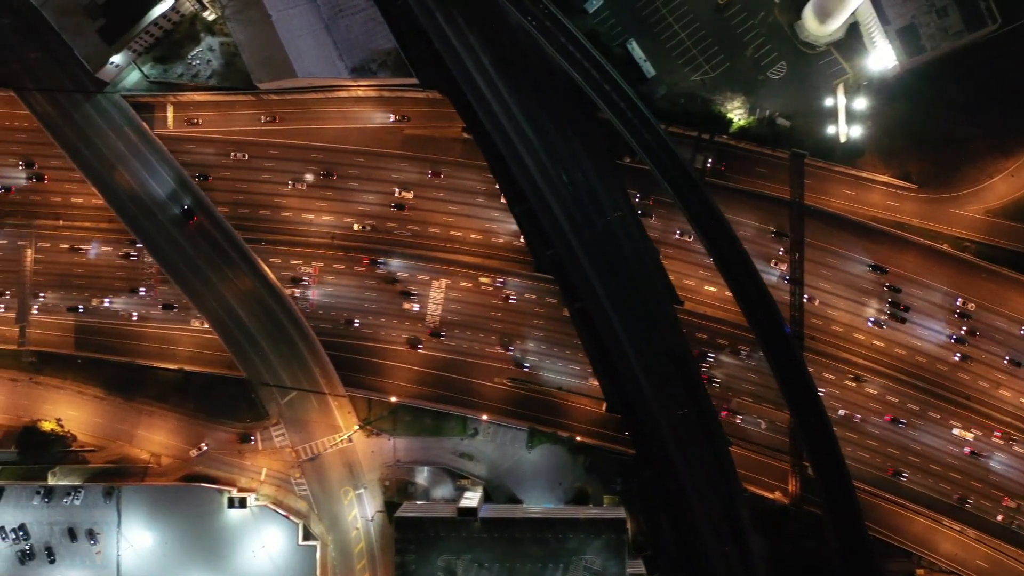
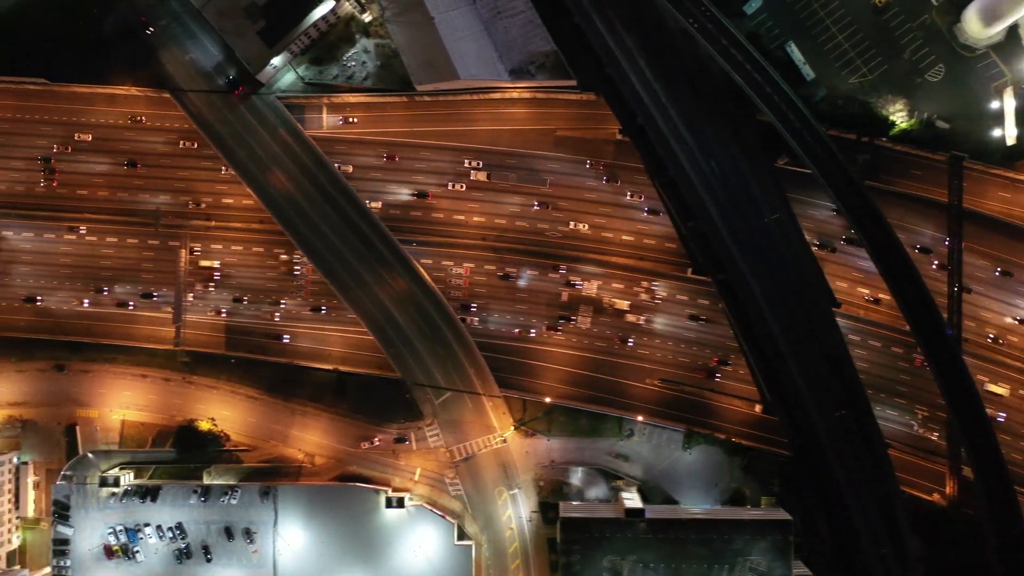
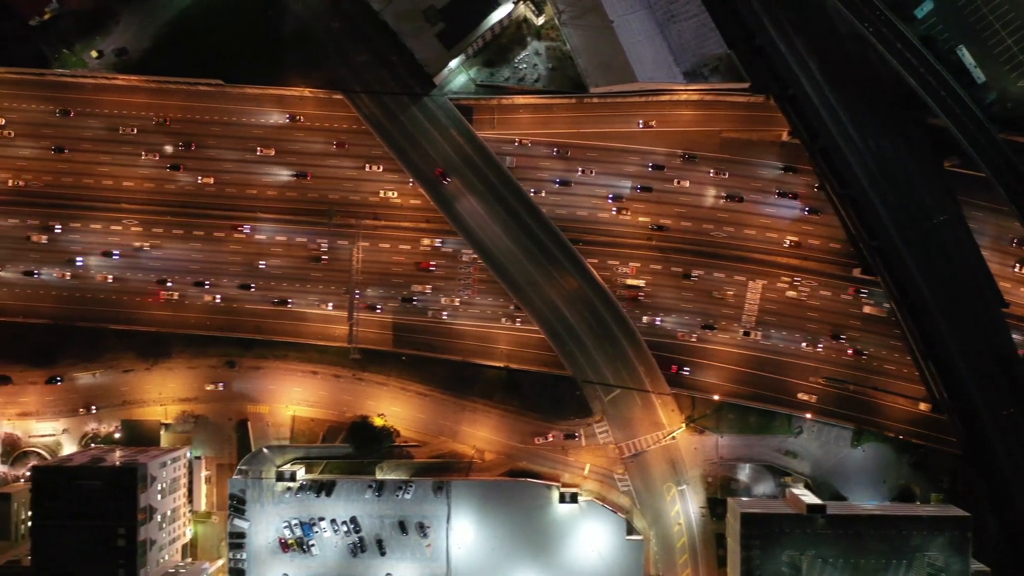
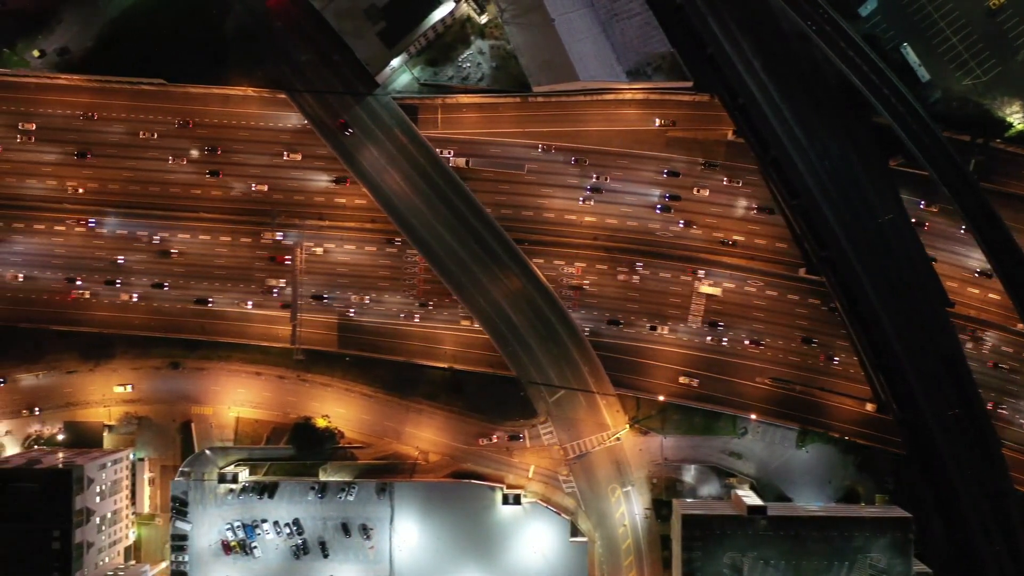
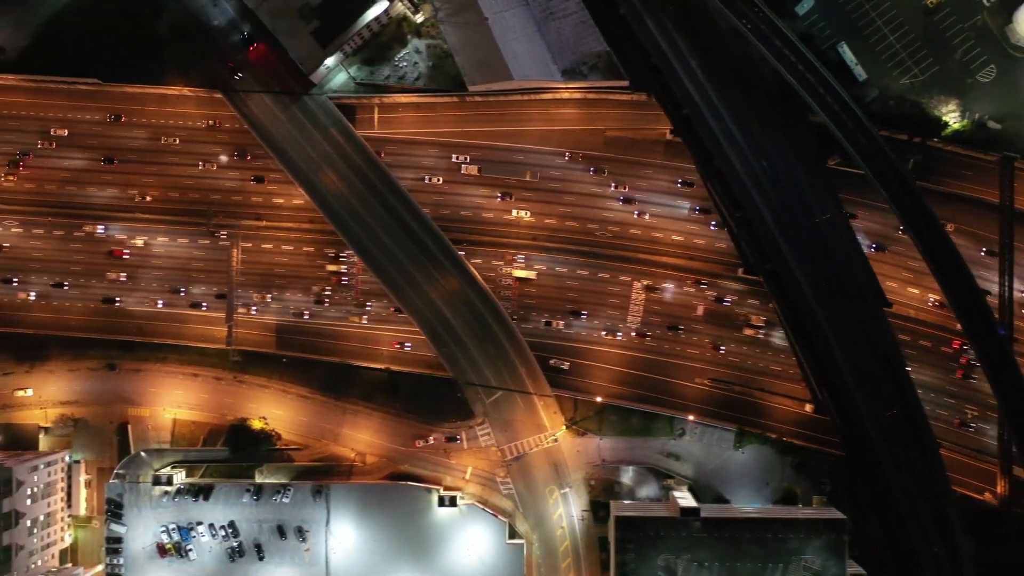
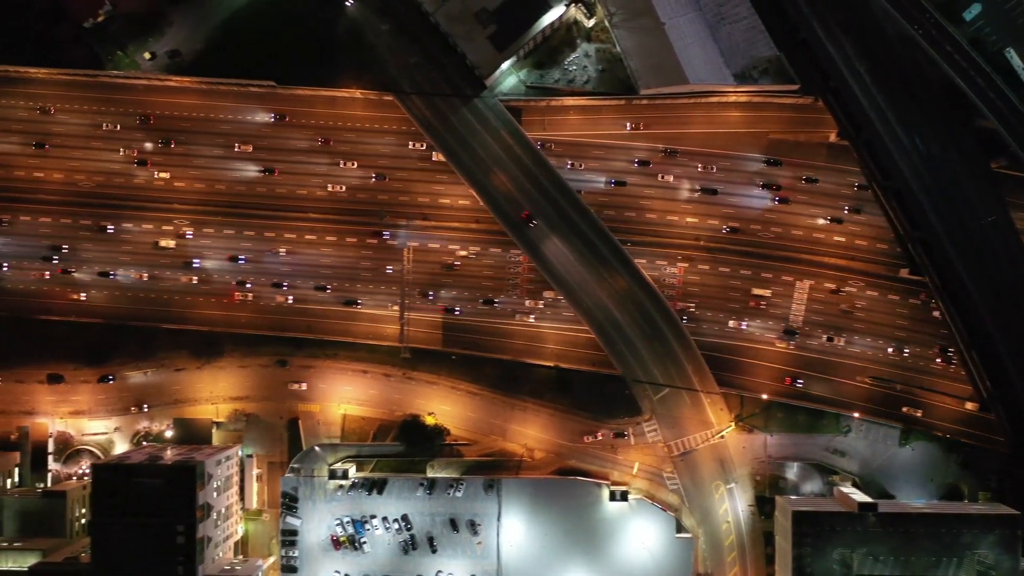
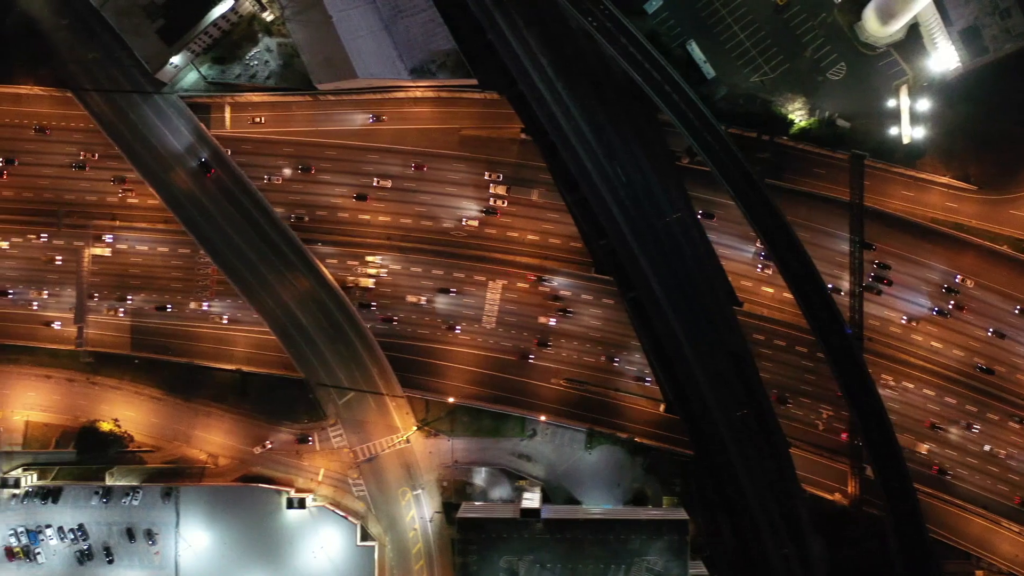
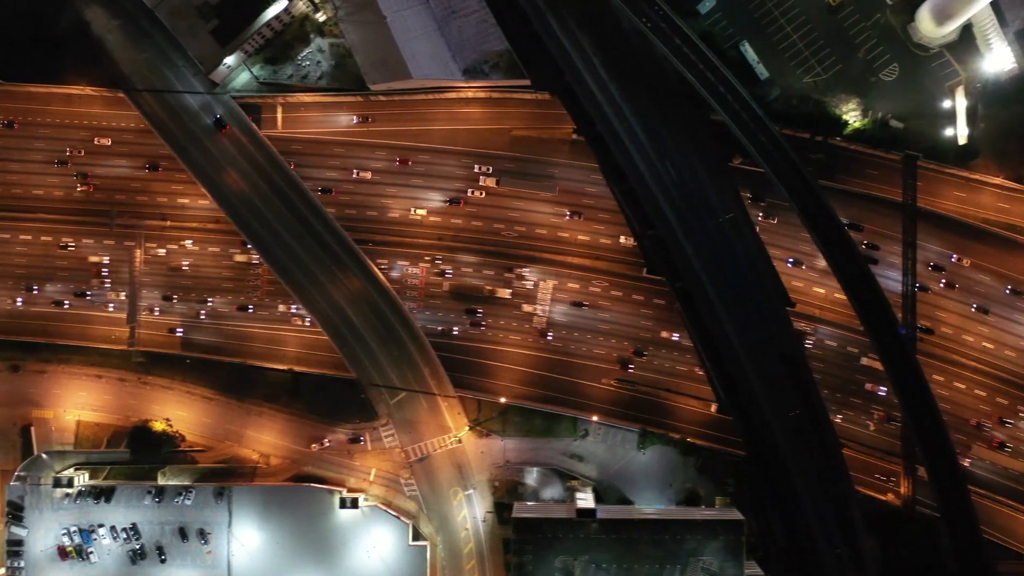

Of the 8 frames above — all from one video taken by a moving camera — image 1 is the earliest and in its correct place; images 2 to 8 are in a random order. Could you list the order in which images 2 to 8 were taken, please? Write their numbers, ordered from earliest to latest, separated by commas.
7, 8, 2, 5, 4, 3, 6
